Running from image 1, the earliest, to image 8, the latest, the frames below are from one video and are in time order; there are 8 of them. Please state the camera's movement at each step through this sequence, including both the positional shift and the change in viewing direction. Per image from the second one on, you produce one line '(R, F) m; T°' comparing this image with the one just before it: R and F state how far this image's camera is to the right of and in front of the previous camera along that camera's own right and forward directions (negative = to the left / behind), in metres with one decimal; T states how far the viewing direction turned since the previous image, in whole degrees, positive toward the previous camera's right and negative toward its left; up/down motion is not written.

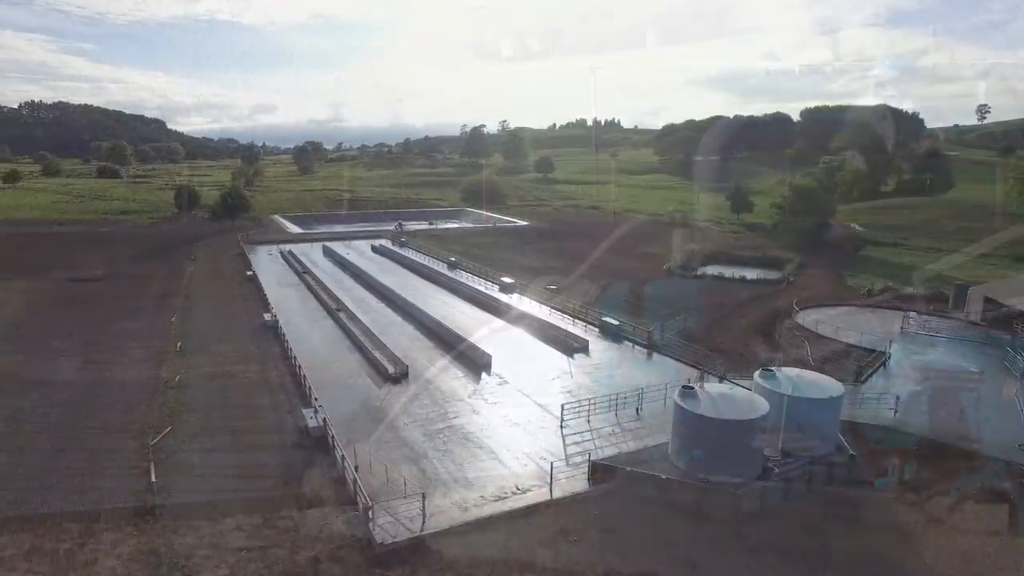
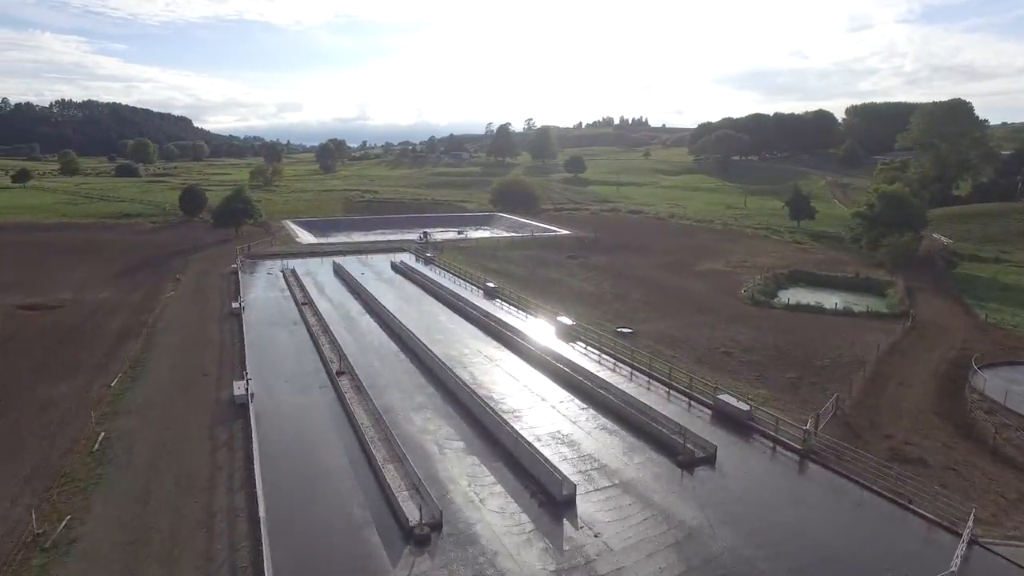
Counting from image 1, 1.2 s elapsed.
(-1.4, +7.3) m; -2°
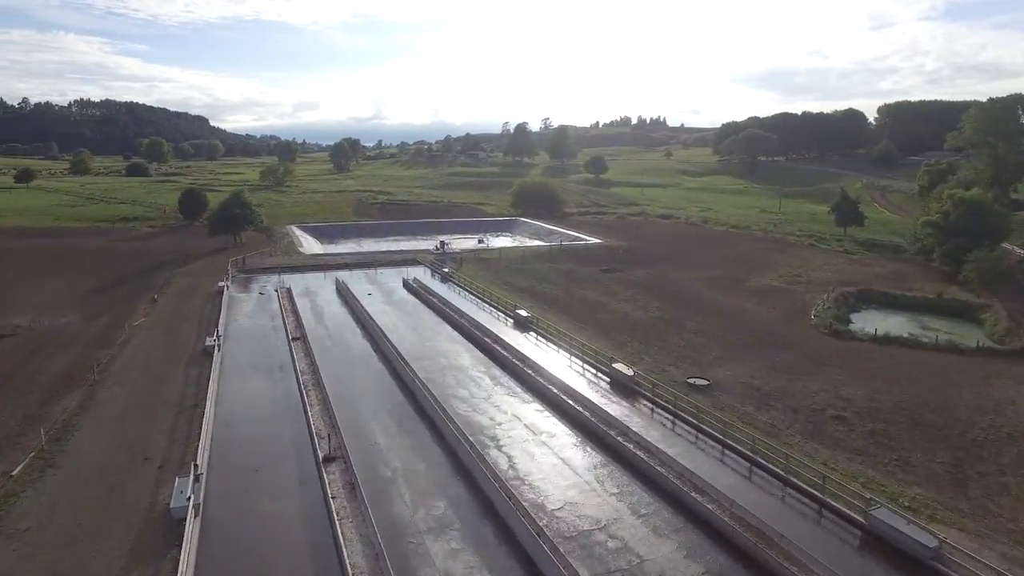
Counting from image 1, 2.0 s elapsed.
(-0.9, +5.2) m; -1°
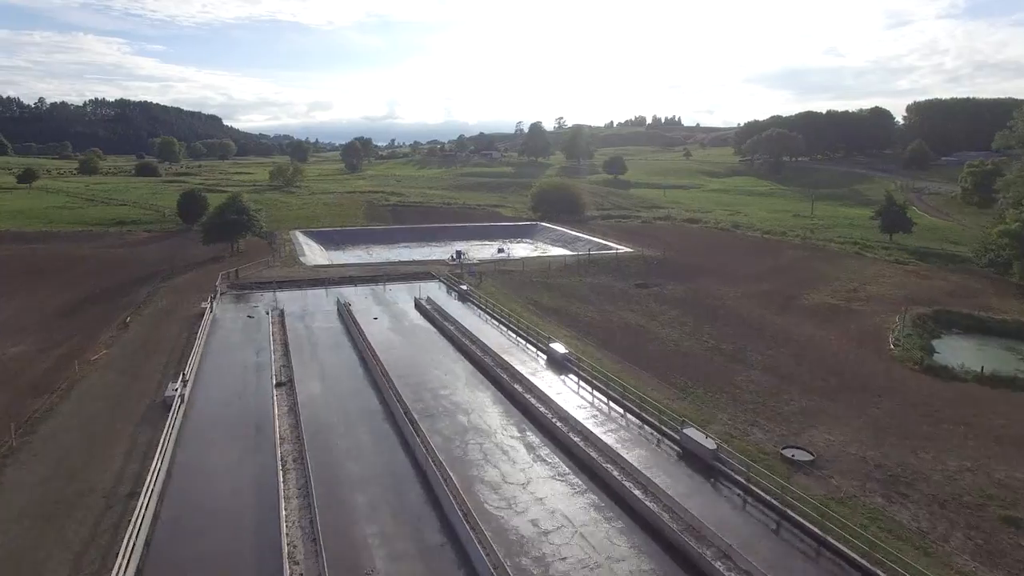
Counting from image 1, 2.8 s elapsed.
(-0.7, +4.5) m; -1°
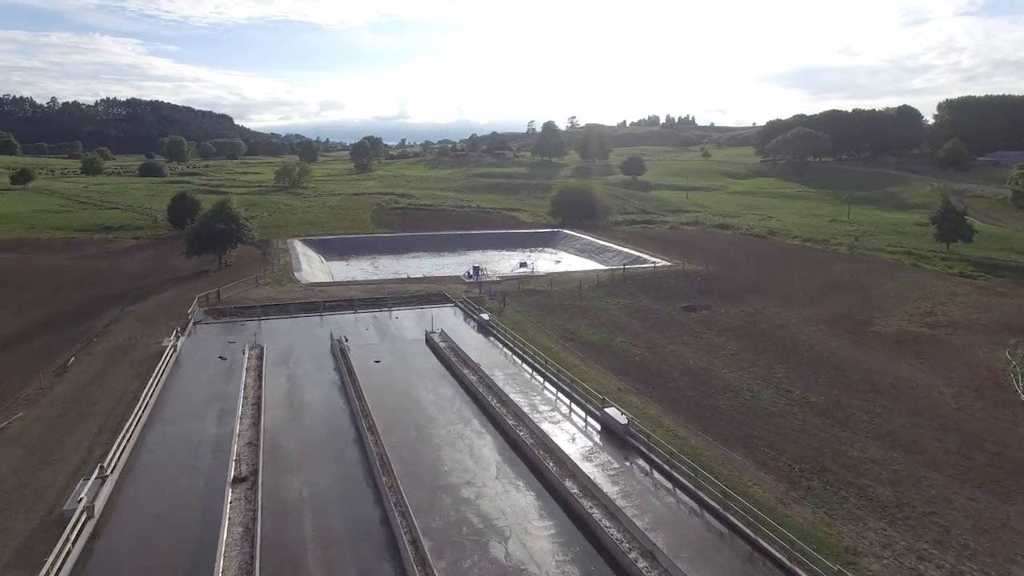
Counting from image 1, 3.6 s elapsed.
(-0.9, +5.4) m; -1°
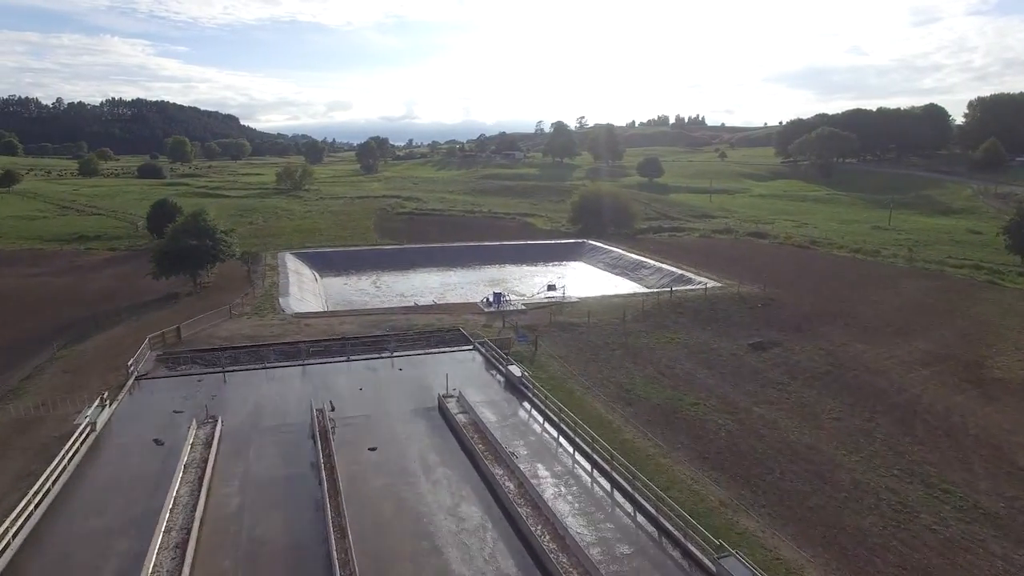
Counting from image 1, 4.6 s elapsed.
(-1.0, +6.2) m; -1°
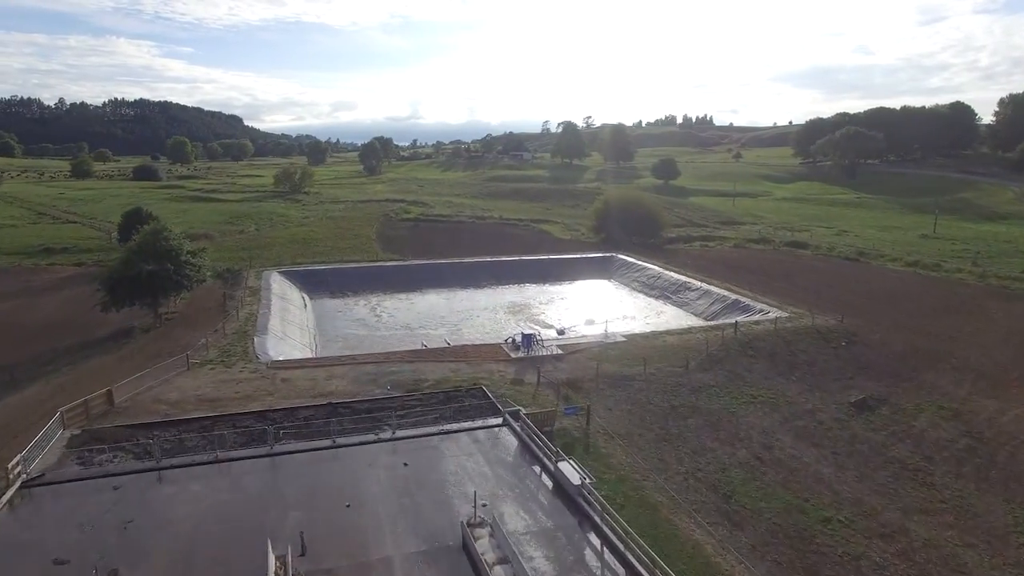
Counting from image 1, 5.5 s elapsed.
(-1.1, +6.2) m; 0°
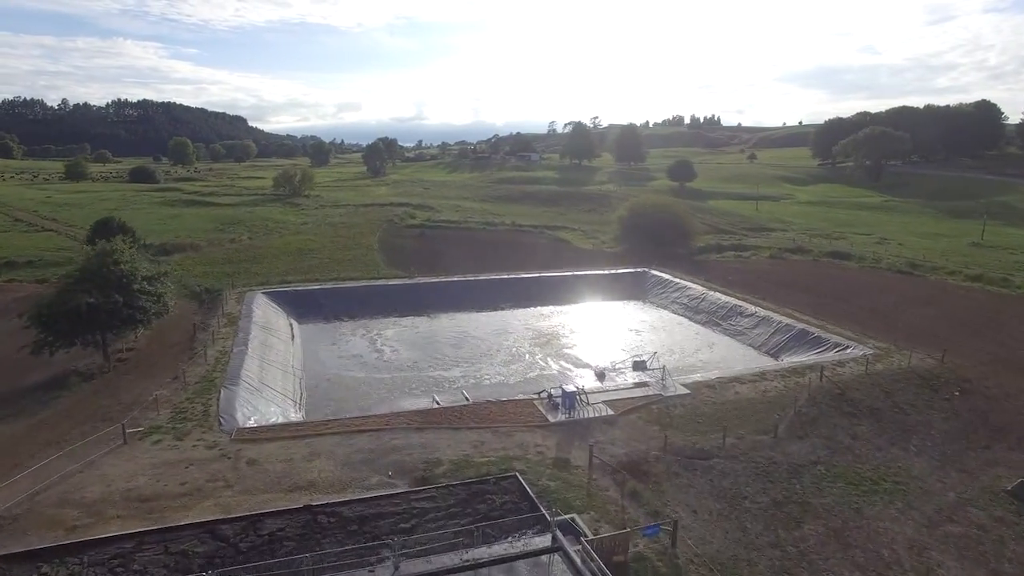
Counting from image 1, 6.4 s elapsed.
(-1.0, +5.5) m; 0°
